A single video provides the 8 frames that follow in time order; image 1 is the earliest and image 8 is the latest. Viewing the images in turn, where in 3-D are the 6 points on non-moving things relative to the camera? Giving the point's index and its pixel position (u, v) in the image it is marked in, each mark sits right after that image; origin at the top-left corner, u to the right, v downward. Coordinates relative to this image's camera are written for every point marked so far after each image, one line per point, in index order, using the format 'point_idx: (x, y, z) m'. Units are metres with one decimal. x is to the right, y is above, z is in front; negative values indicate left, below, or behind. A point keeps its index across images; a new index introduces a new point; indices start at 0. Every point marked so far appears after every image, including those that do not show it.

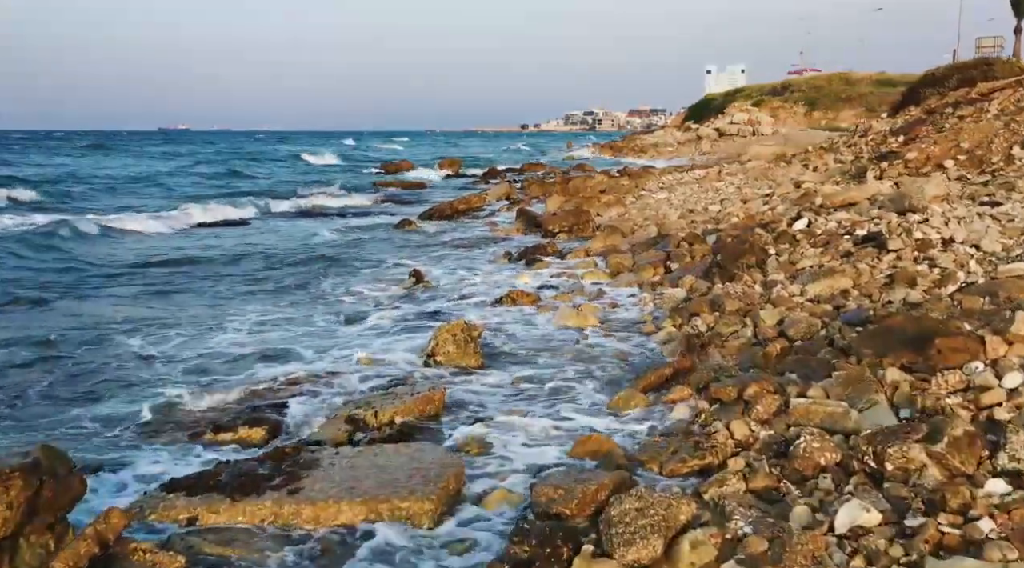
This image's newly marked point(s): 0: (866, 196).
0: (+7.1, +1.8, +20.0) m
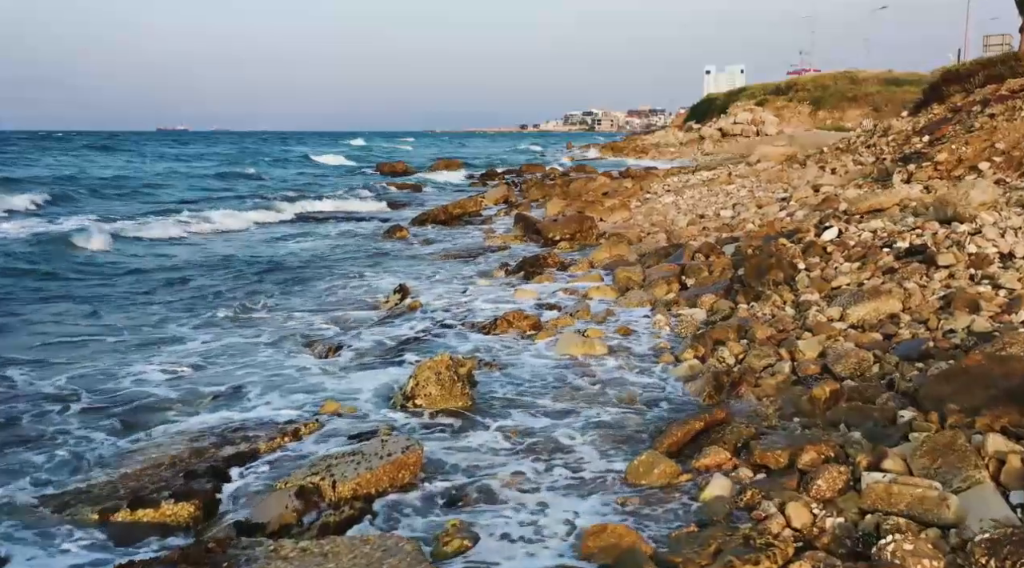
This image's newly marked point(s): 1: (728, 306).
0: (+7.0, +1.5, +18.3) m
1: (+2.7, -0.3, +12.4) m
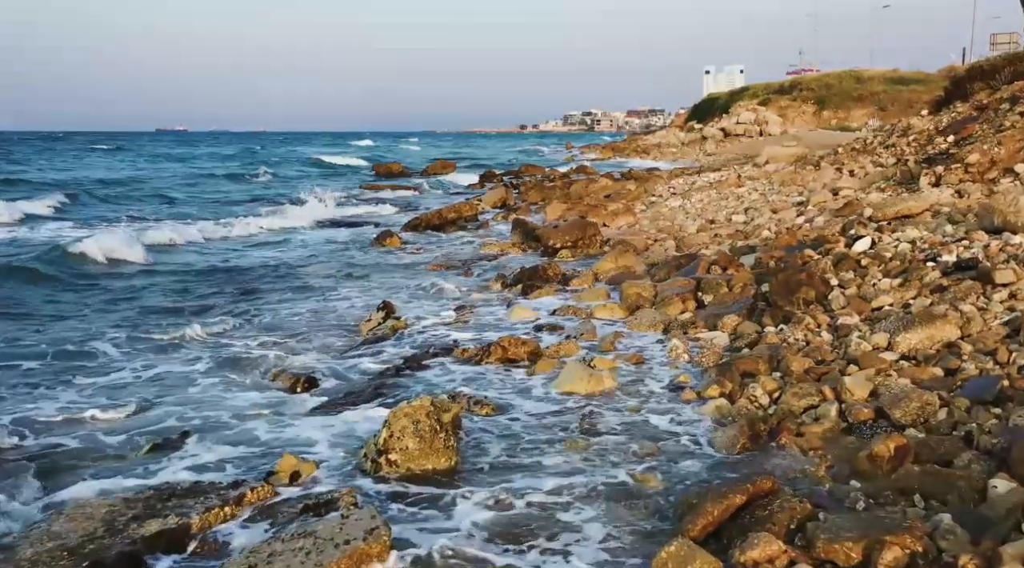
0: (+7.0, +1.3, +16.8) m
1: (+2.6, -0.5, +10.9) m
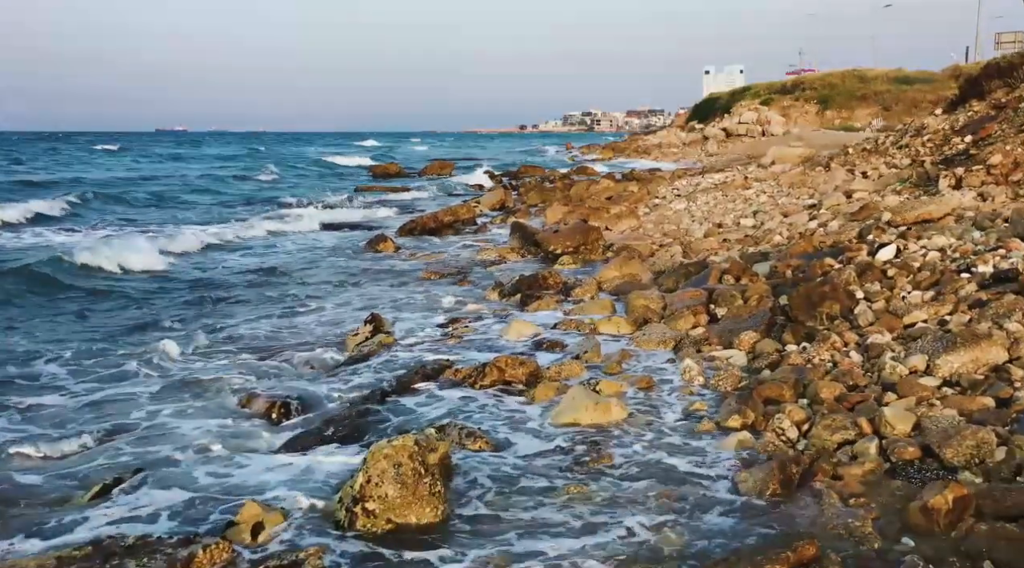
0: (+6.9, +1.2, +15.9) m
1: (+2.6, -0.6, +9.9) m
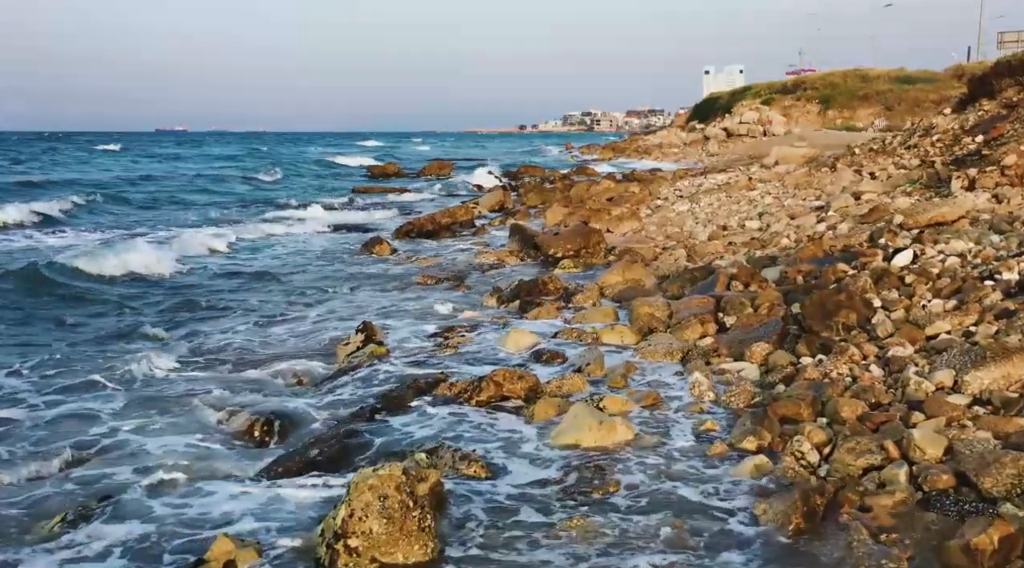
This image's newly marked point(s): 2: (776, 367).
0: (+6.9, +1.1, +15.3) m
1: (+2.6, -0.7, +9.3) m
2: (+2.5, -0.8, +9.3) m
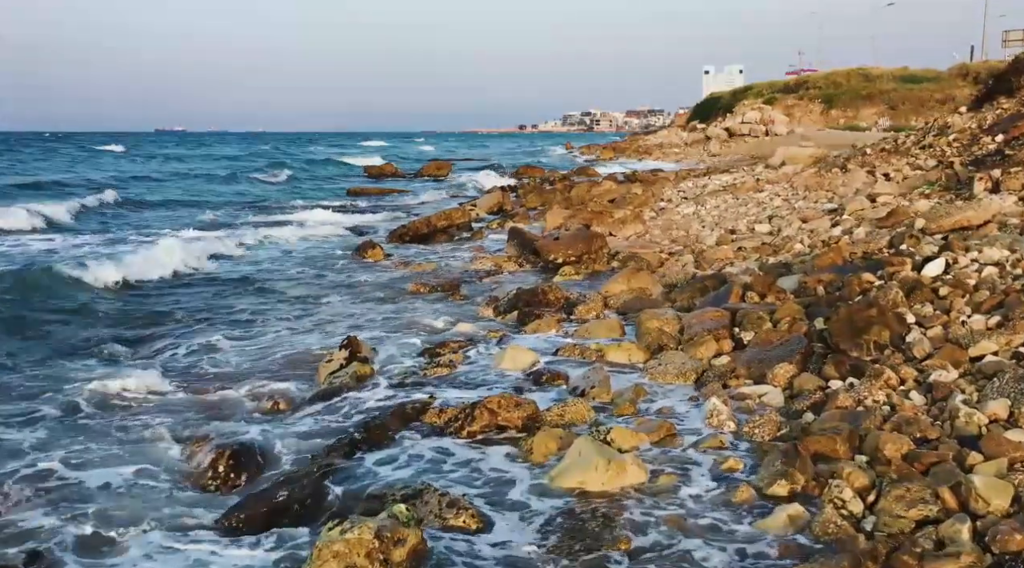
0: (+6.9, +0.9, +14.3) m
1: (+2.6, -0.9, +8.4) m
2: (+2.4, -0.9, +8.3) m
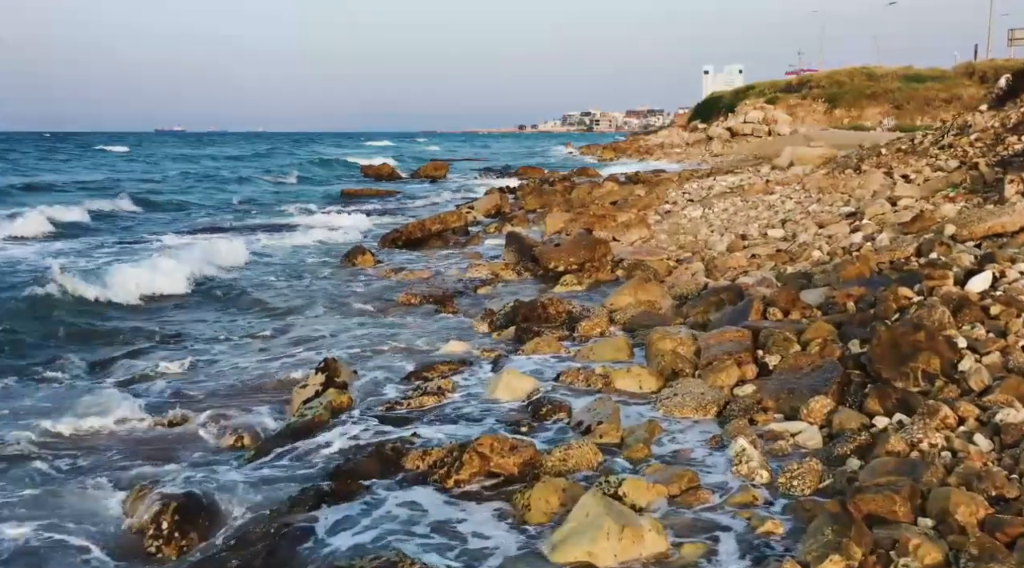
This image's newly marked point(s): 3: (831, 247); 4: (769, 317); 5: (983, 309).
0: (+6.8, +0.8, +13.2) m
1: (+2.5, -1.0, +7.2) m
2: (+2.4, -1.1, +7.2) m
3: (+4.9, +0.6, +15.4) m
4: (+2.8, -0.3, +10.7) m
5: (+4.2, -0.2, +8.9) m
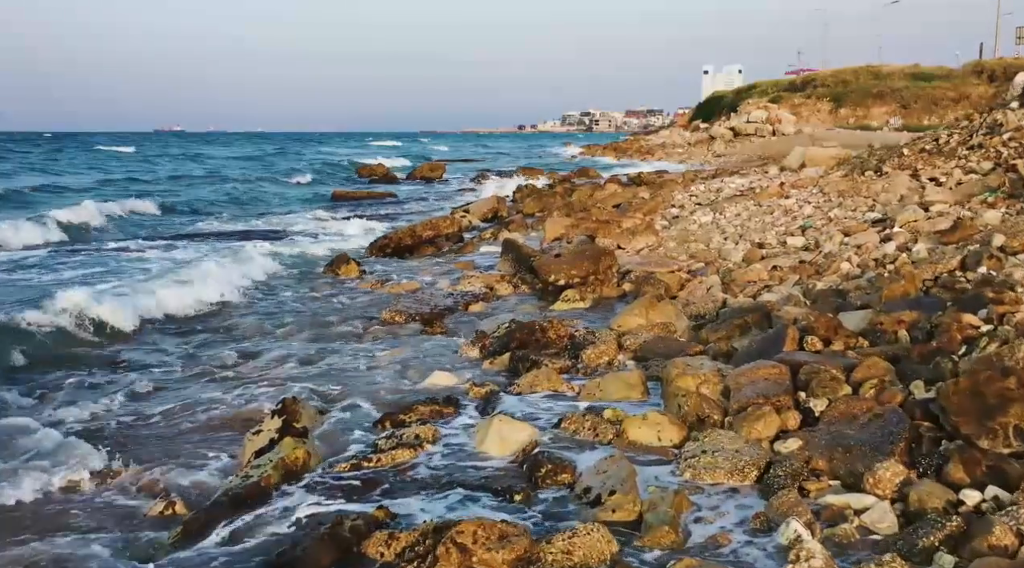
0: (+6.8, +0.6, +11.6) m
1: (+2.5, -1.2, +5.7) m
2: (+2.3, -1.3, +5.6) m
3: (+4.9, +0.3, +13.8) m
4: (+2.7, -0.6, +9.2) m
5: (+4.1, -0.4, +7.3) m
